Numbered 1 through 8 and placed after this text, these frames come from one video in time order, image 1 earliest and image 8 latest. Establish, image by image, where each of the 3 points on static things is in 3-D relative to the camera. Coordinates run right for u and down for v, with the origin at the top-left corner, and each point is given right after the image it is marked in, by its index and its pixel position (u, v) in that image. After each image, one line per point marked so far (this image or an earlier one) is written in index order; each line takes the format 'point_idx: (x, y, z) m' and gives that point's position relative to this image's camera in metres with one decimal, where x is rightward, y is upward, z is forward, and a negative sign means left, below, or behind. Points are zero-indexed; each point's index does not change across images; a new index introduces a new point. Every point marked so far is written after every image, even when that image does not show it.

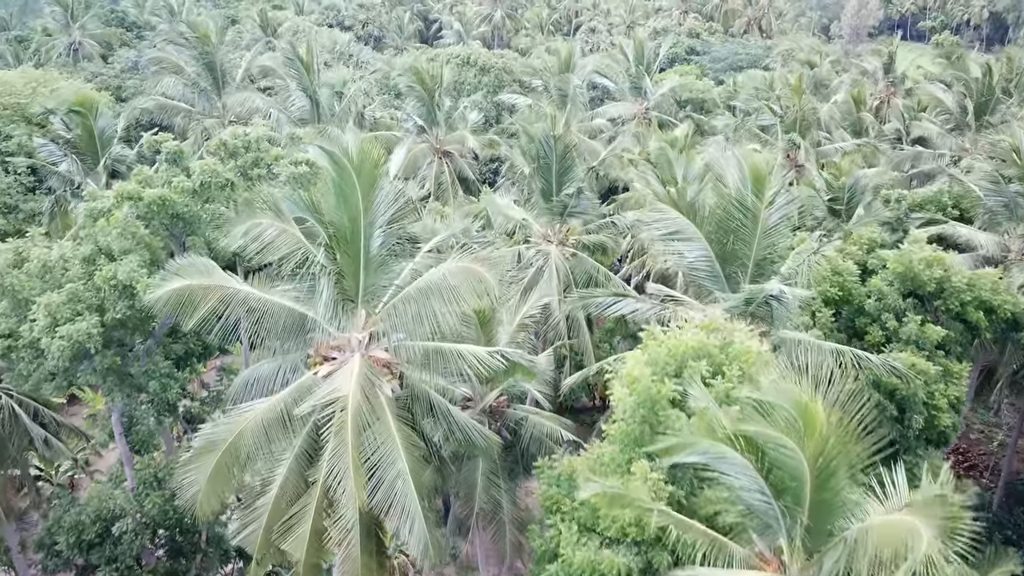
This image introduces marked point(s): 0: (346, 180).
0: (-1.9, +1.2, +7.4) m
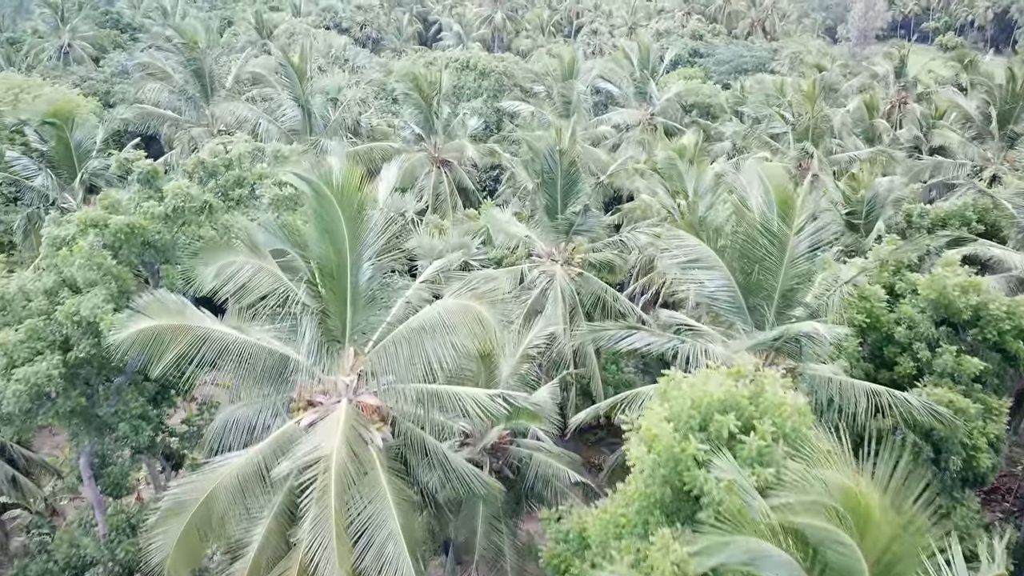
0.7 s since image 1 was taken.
0: (-1.8, +0.8, +6.7) m
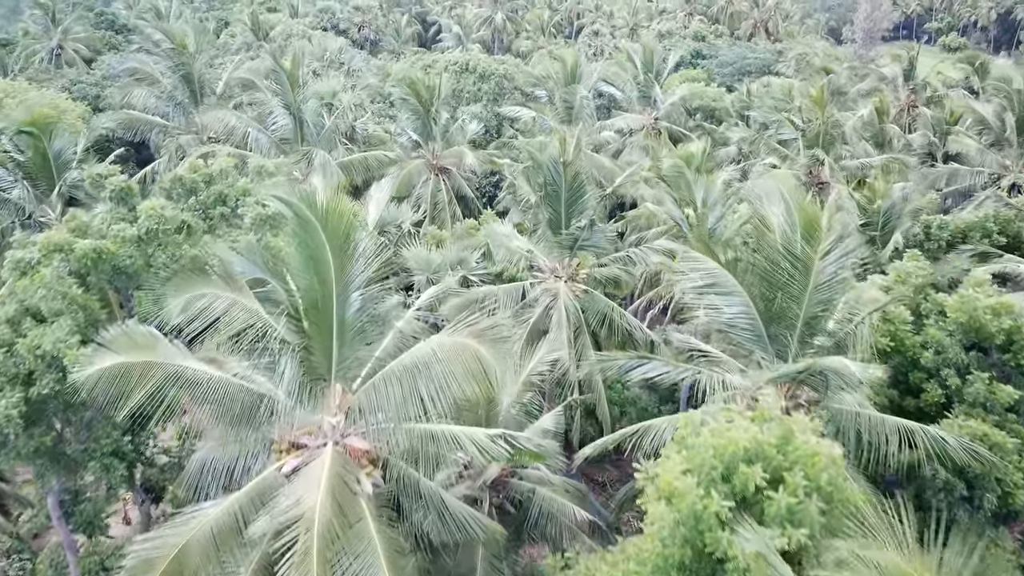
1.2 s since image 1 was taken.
0: (-1.8, +0.5, +6.1) m
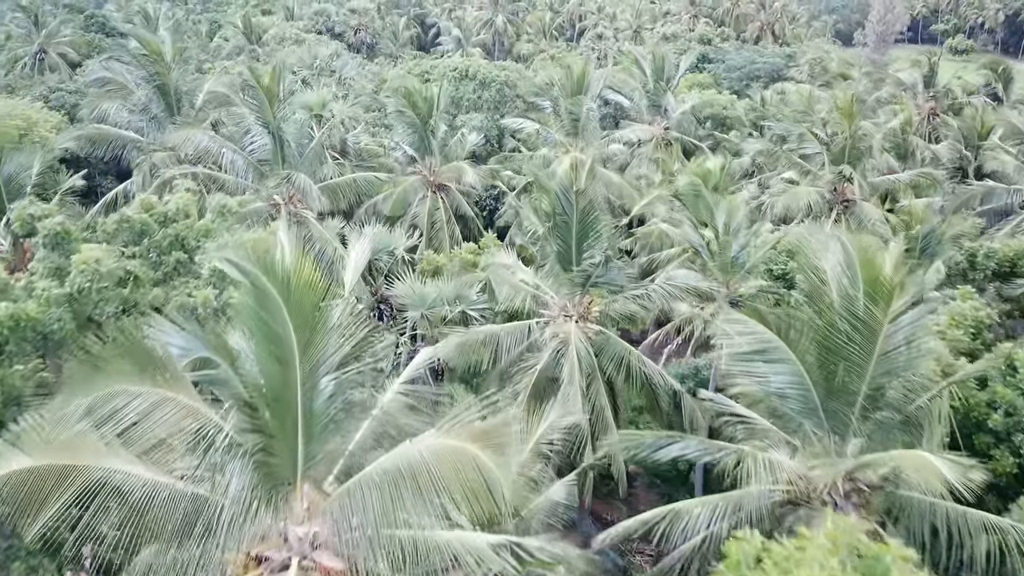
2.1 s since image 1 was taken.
0: (-1.7, -0.2, +4.8) m
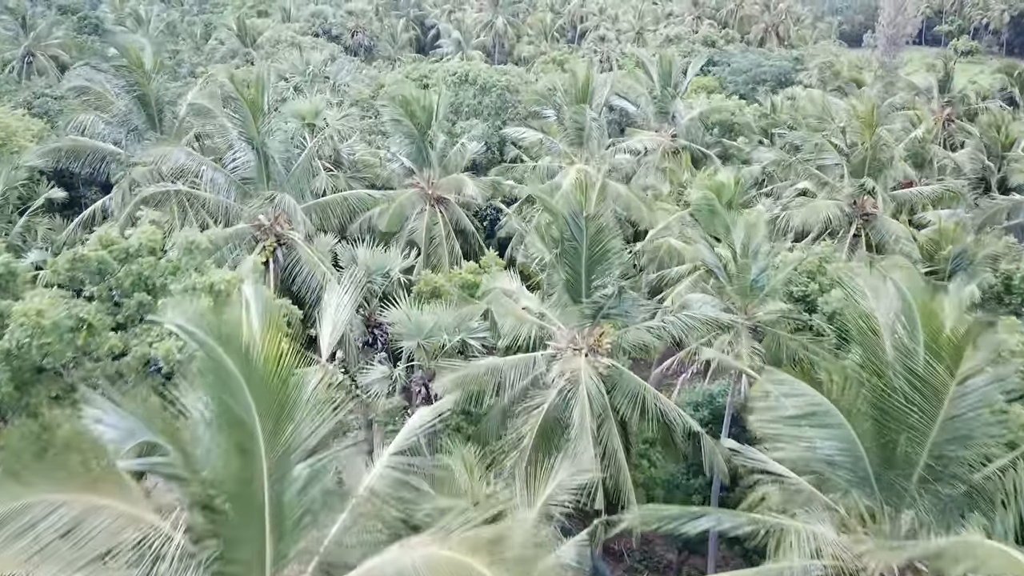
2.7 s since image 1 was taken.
0: (-1.7, -0.6, +4.0) m
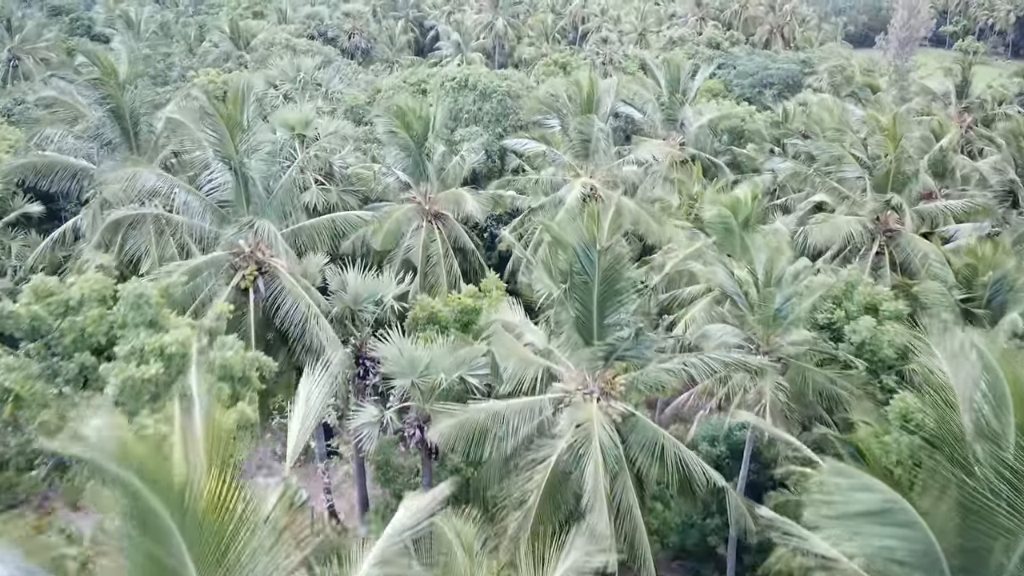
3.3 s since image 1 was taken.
0: (-1.6, -1.1, +3.0) m
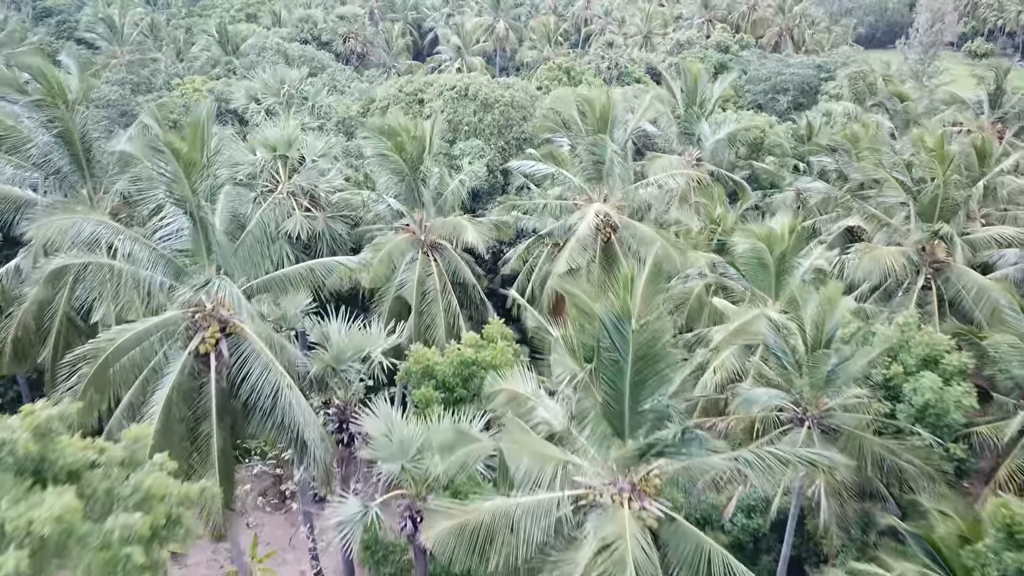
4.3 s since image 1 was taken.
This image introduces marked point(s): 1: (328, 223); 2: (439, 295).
0: (-1.5, -1.9, +1.5) m
1: (-3.9, +1.4, +14.2) m
2: (-1.3, -0.2, +12.3) m
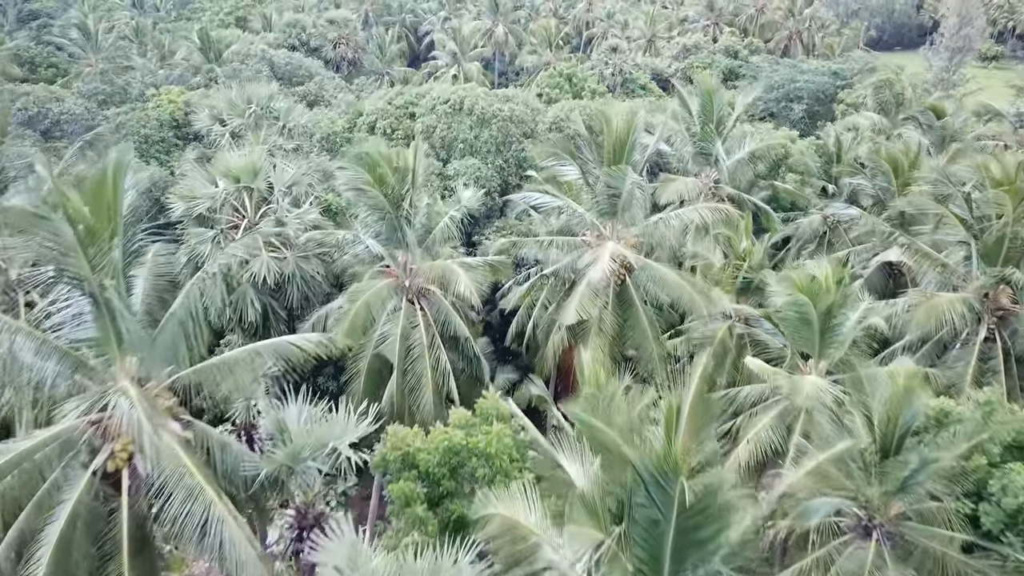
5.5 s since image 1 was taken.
0: (-1.5, -2.8, -0.4) m
1: (-3.9, +0.4, +12.4) m
2: (-1.3, -1.2, +10.4) m
